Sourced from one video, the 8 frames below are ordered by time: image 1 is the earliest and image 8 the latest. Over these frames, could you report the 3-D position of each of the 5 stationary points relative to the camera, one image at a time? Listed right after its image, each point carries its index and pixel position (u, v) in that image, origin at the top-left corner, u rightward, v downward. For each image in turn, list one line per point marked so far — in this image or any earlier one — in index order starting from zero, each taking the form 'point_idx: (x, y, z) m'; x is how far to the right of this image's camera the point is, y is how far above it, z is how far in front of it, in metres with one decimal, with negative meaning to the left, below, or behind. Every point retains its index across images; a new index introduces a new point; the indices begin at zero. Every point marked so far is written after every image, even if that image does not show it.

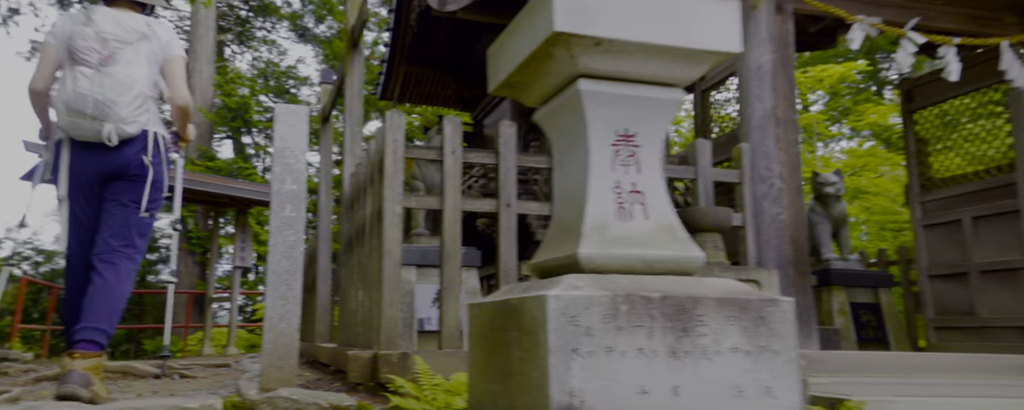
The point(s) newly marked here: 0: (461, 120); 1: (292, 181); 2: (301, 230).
0: (-0.2, +0.4, +3.0) m
1: (-1.0, +0.1, +2.9) m
2: (-0.9, -0.1, +2.8) m
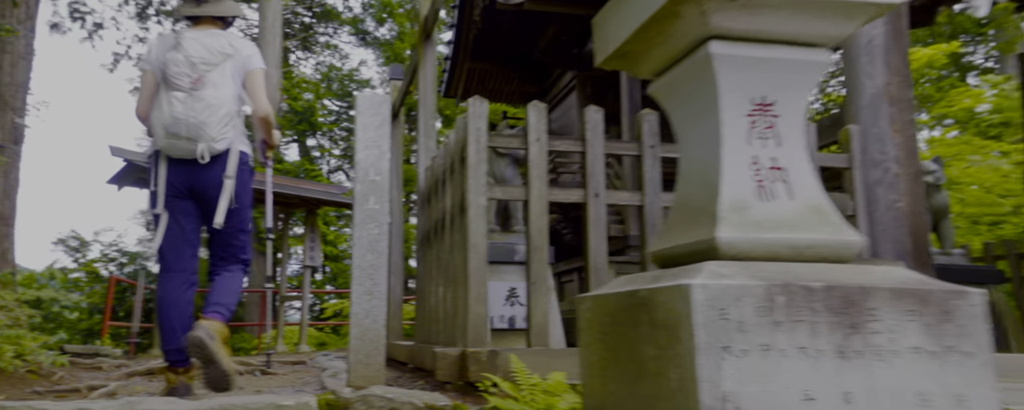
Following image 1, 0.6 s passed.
0: (+0.1, +0.4, +2.9) m
1: (-0.6, +0.2, +2.8) m
2: (-0.5, -0.1, +2.7) m
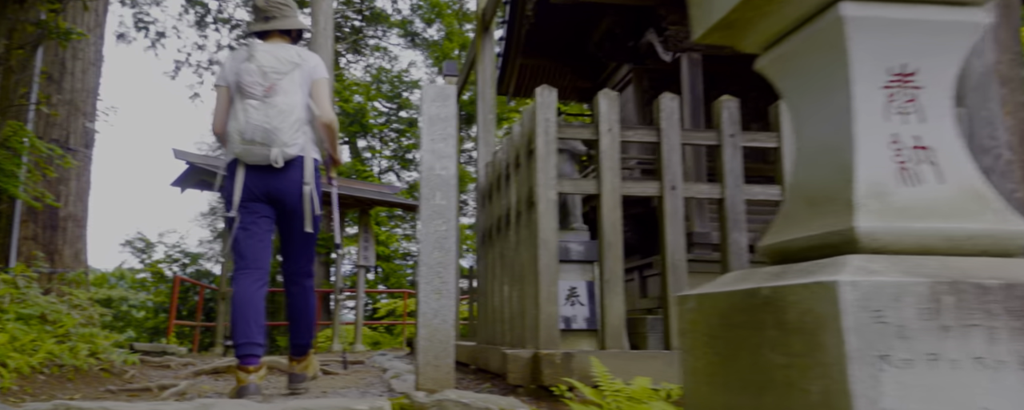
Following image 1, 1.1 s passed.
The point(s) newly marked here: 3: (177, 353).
0: (+0.4, +0.5, +2.7) m
1: (-0.3, +0.2, +2.7) m
2: (-0.2, -0.1, +2.6) m
3: (-3.9, -1.7, +7.5) m
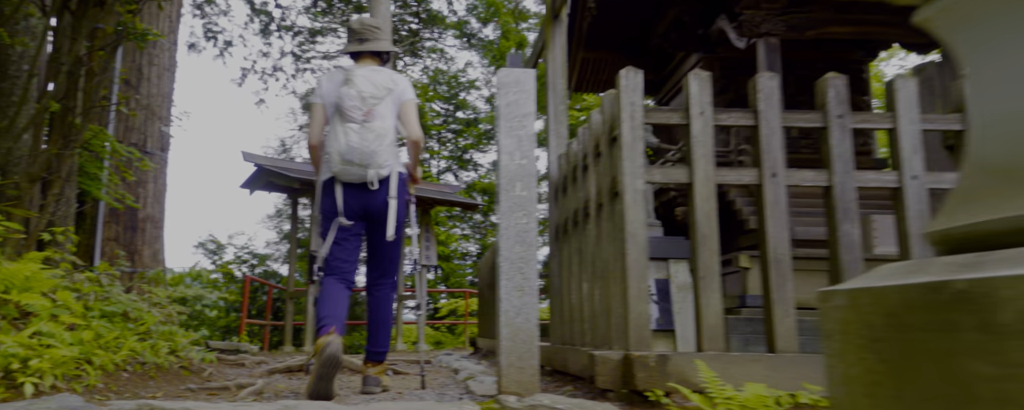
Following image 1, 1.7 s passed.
0: (+0.8, +0.5, +2.5) m
1: (0.0, +0.2, +2.5) m
2: (+0.1, 0.0, +2.5) m
3: (-3.1, -1.7, +7.6) m
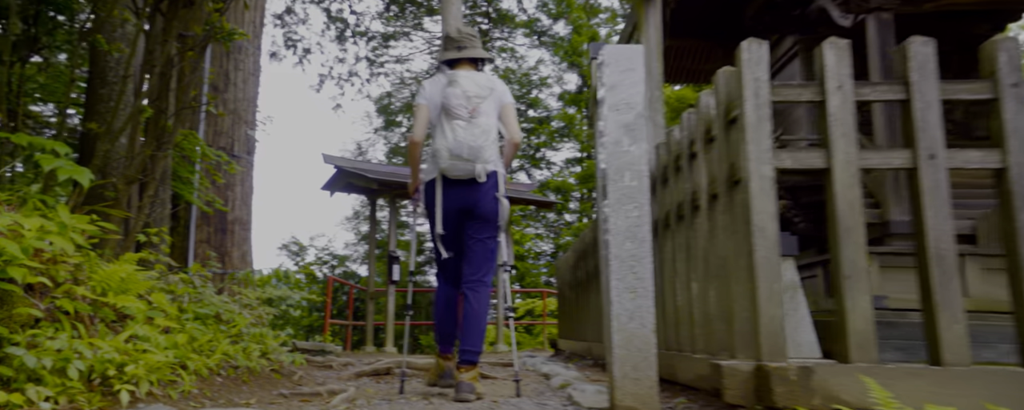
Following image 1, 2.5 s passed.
0: (+1.1, +0.5, +2.2) m
1: (+0.4, +0.2, +2.3) m
2: (+0.5, 0.0, +2.2) m
3: (-2.1, -1.7, +7.7) m
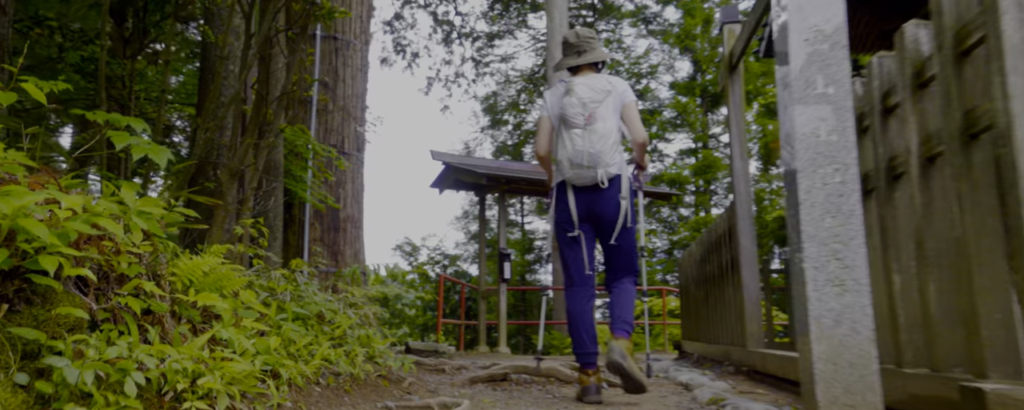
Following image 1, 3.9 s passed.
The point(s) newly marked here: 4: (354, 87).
0: (+1.5, +0.7, +1.5) m
1: (+0.8, +0.3, +1.7) m
2: (+0.9, +0.1, +1.6) m
3: (-0.7, -1.7, +7.4) m
4: (-1.9, +1.4, +7.7) m
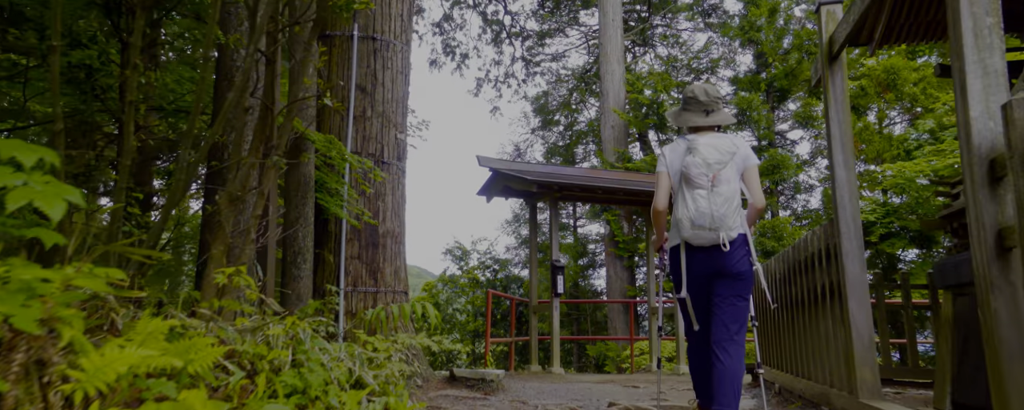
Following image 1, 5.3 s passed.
0: (+1.6, +0.5, +0.7) m
1: (+0.9, +0.2, +0.9) m
2: (+1.0, 0.0, +0.9) m
3: (-0.2, -1.8, +6.7) m
4: (-1.3, +1.2, +7.1) m
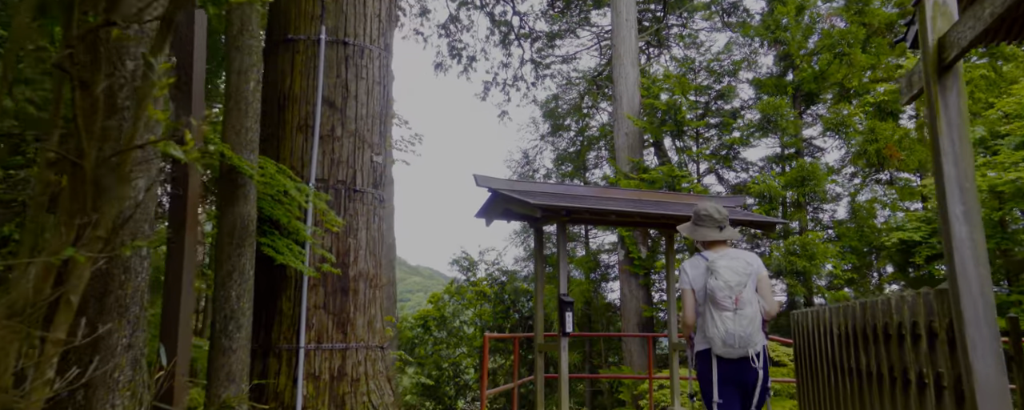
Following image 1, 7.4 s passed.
0: (+1.4, +0.2, -0.6) m
1: (+0.8, -0.1, -0.3) m
2: (+0.8, -0.3, -0.3) m
3: (-0.2, -2.2, +5.5) m
4: (-1.3, +0.9, +5.9) m
